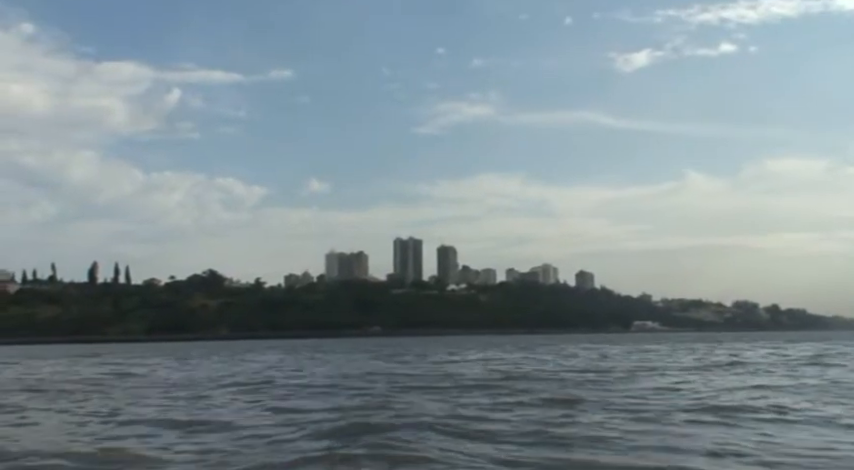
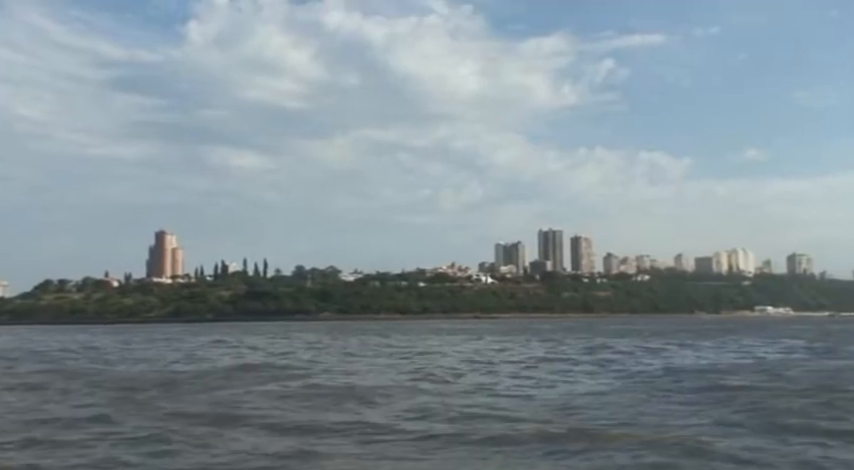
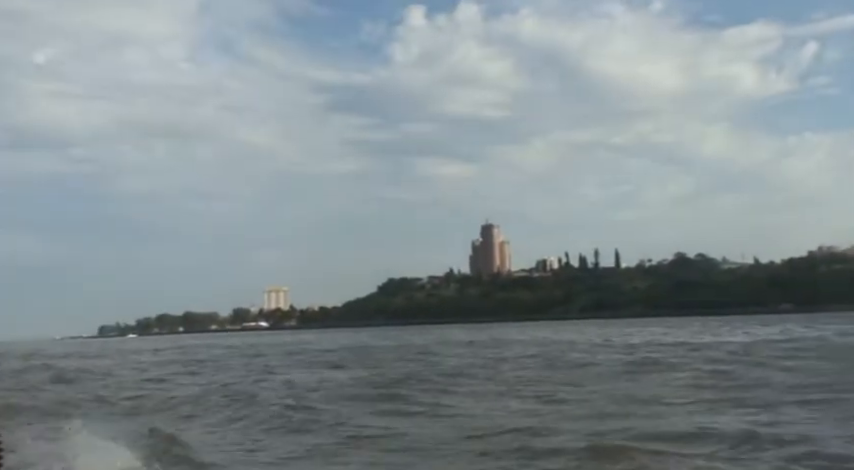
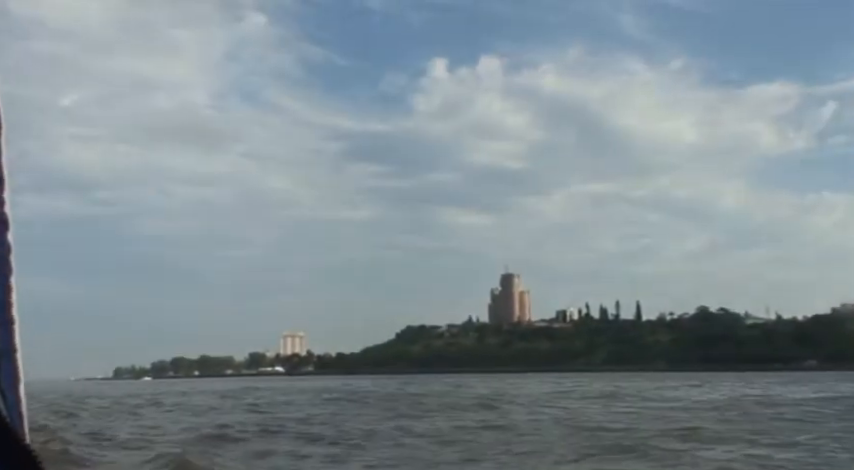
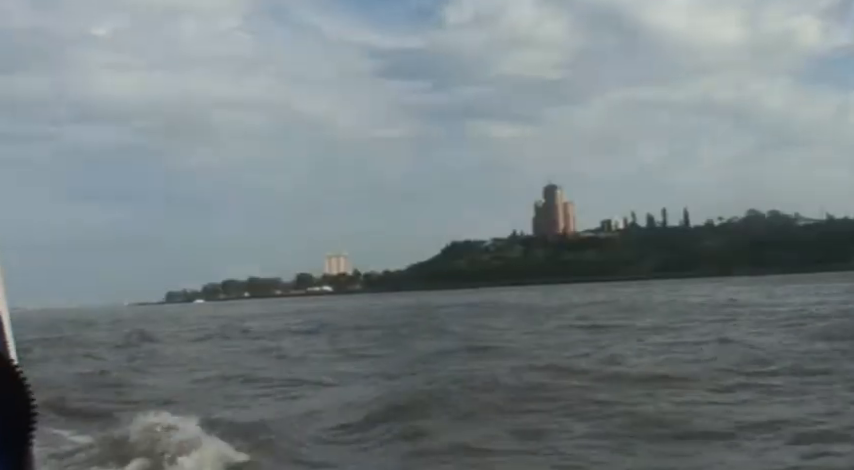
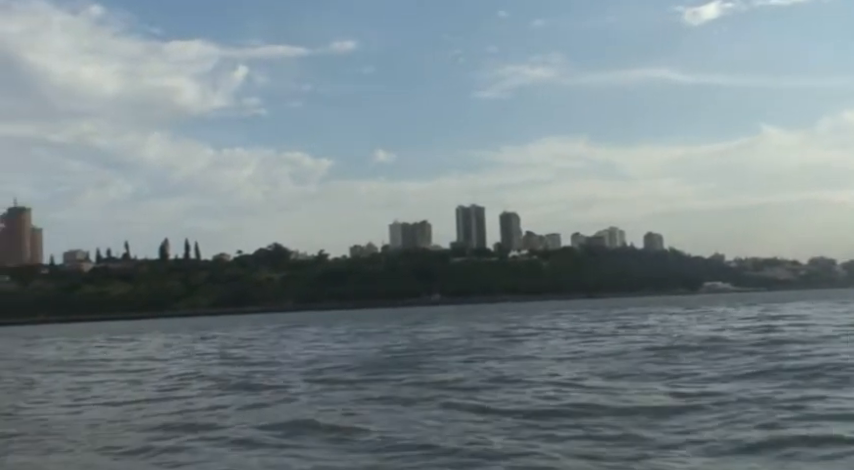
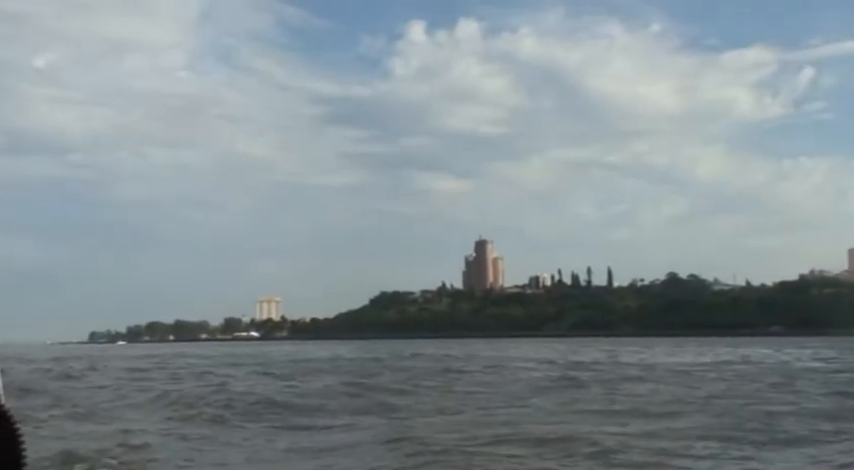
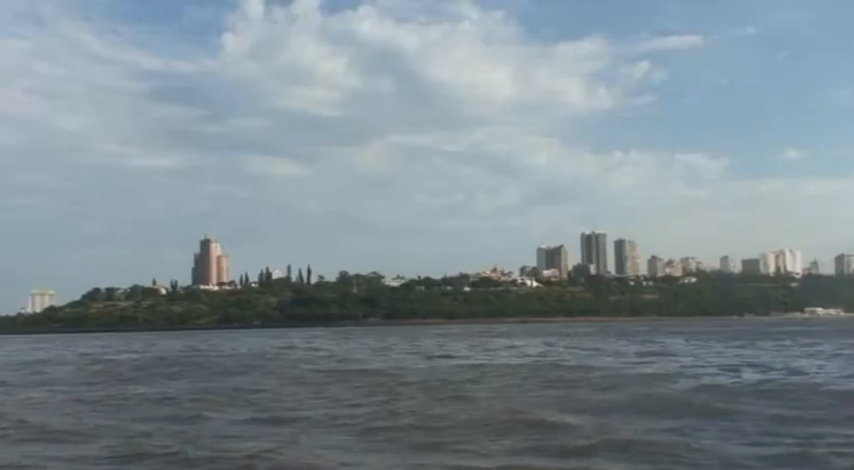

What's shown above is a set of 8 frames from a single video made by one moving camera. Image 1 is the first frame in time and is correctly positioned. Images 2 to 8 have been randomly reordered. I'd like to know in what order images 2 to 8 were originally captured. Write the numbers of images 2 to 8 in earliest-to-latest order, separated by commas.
6, 5, 4, 3, 7, 8, 2
